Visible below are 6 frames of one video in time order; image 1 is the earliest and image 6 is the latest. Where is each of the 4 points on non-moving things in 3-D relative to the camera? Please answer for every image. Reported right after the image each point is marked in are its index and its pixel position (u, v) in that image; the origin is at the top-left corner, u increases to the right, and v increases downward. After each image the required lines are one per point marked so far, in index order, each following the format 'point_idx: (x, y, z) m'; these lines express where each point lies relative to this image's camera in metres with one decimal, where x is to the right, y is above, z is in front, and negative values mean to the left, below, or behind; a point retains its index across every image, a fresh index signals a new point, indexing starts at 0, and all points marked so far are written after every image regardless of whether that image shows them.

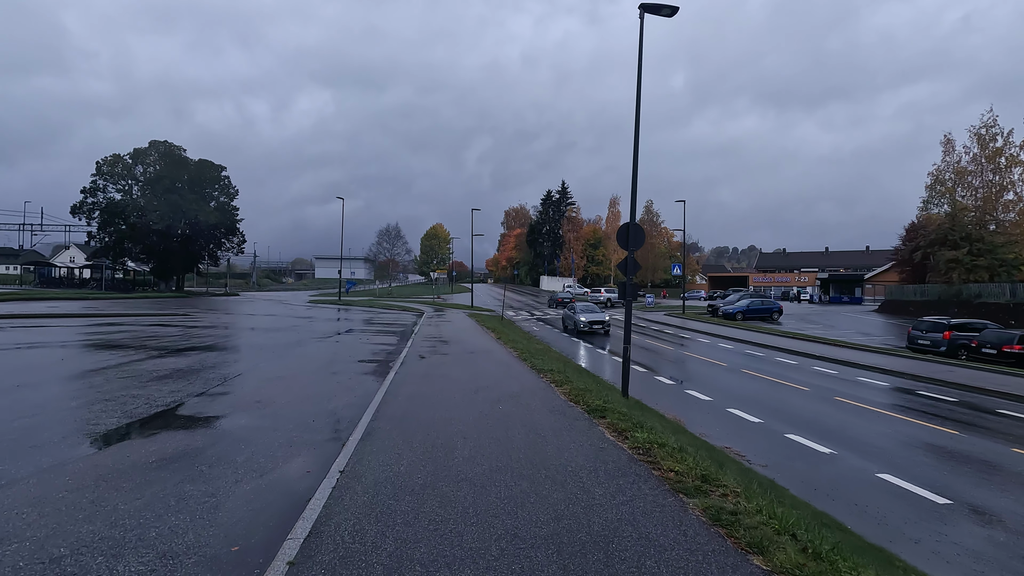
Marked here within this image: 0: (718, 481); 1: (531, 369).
0: (+1.8, -1.7, +4.7) m
1: (+0.4, -1.7, +11.3) m
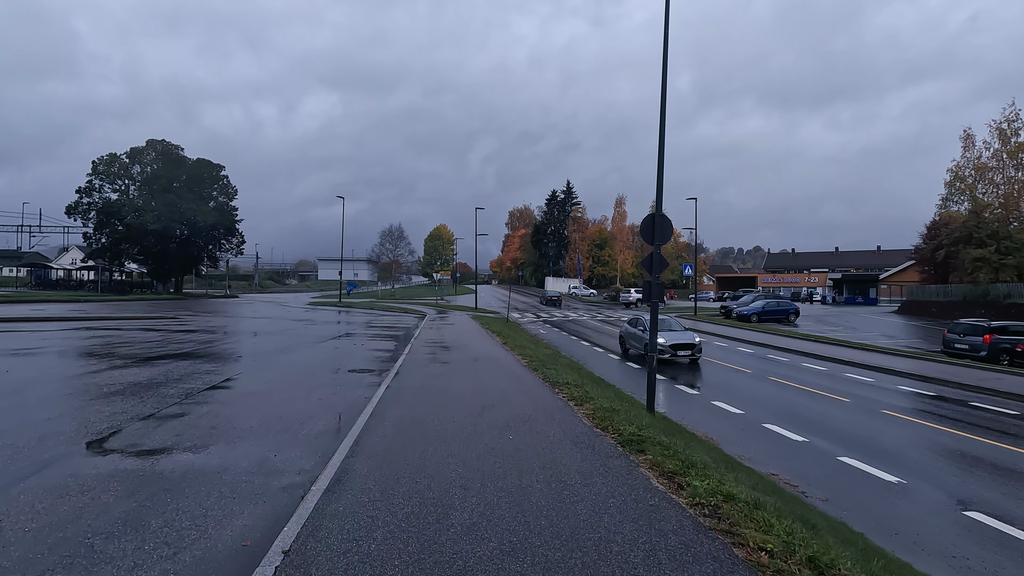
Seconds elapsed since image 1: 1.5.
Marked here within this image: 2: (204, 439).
0: (+1.9, -1.7, +3.2) m
1: (+0.6, -1.7, +9.9) m
2: (-3.5, -1.7, +6.1) m
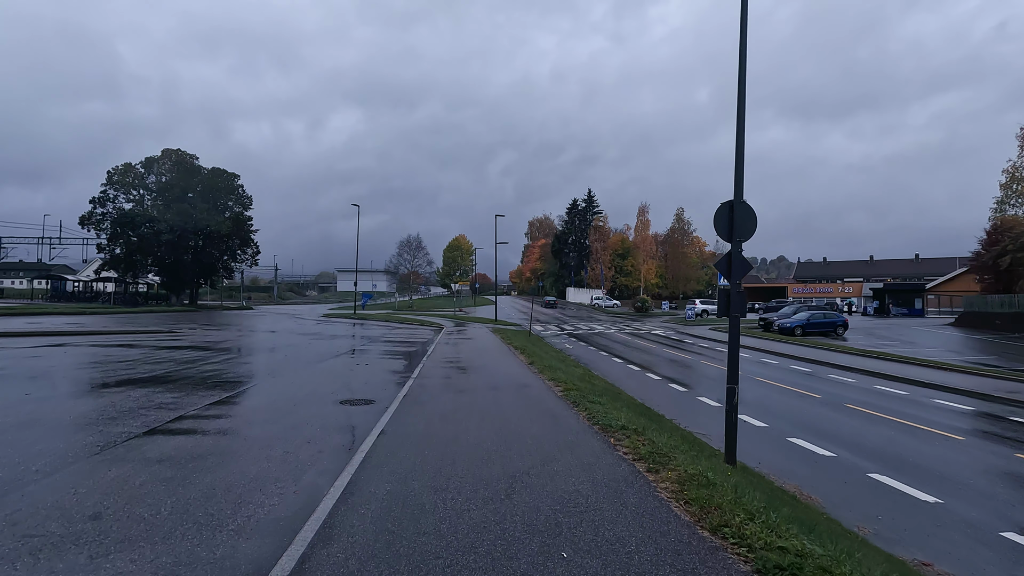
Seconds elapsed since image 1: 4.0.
0: (+2.2, -1.7, +0.7) m
1: (+1.1, -1.9, +7.4) m
2: (-3.1, -1.8, +3.8) m
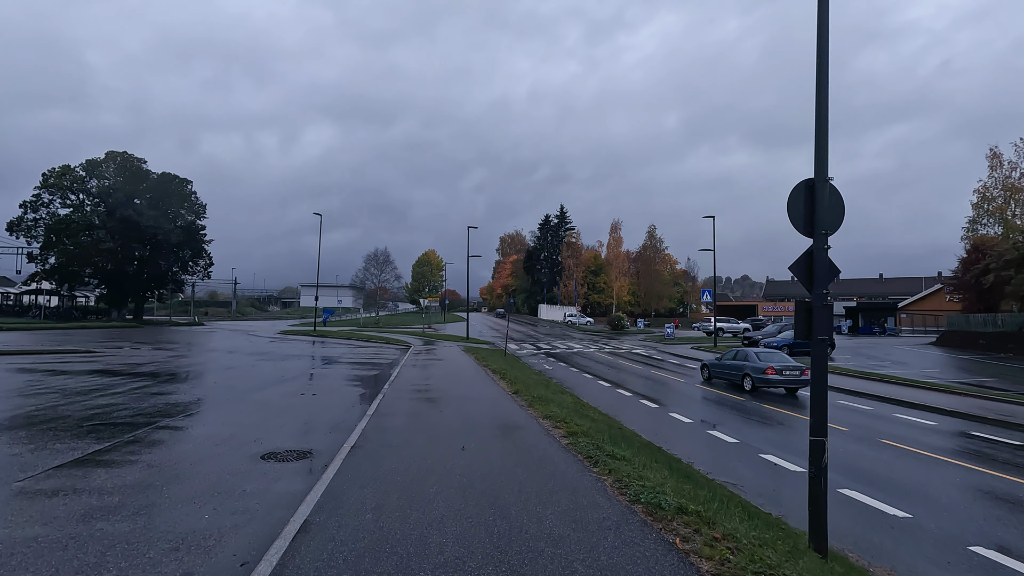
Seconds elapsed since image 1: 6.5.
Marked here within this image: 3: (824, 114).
0: (+2.6, -1.6, -1.7) m
1: (+1.0, -2.0, +5.0) m
2: (-3.0, -1.7, +1.1) m
3: (+3.3, +1.9, +5.7) m
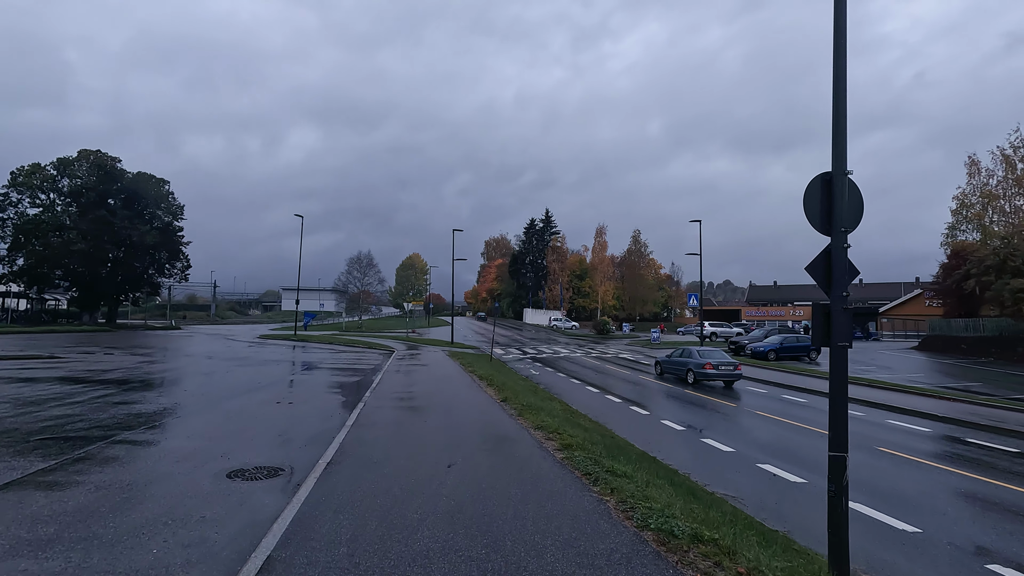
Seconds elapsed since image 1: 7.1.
0: (+2.7, -1.5, -2.1) m
1: (+1.0, -2.0, +4.5) m
2: (-2.9, -1.7, +0.5) m
3: (+3.3, +1.8, +5.2) m
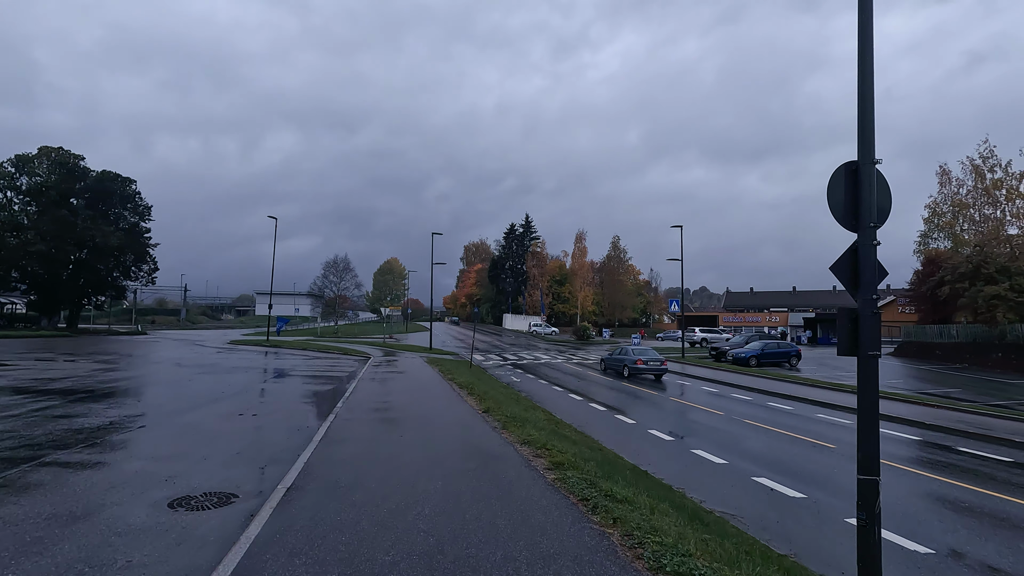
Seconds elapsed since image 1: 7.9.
0: (+2.9, -1.5, -2.7) m
1: (+0.9, -2.0, +3.8) m
2: (-2.8, -1.7, -0.3) m
3: (+3.2, +1.8, +4.7) m
